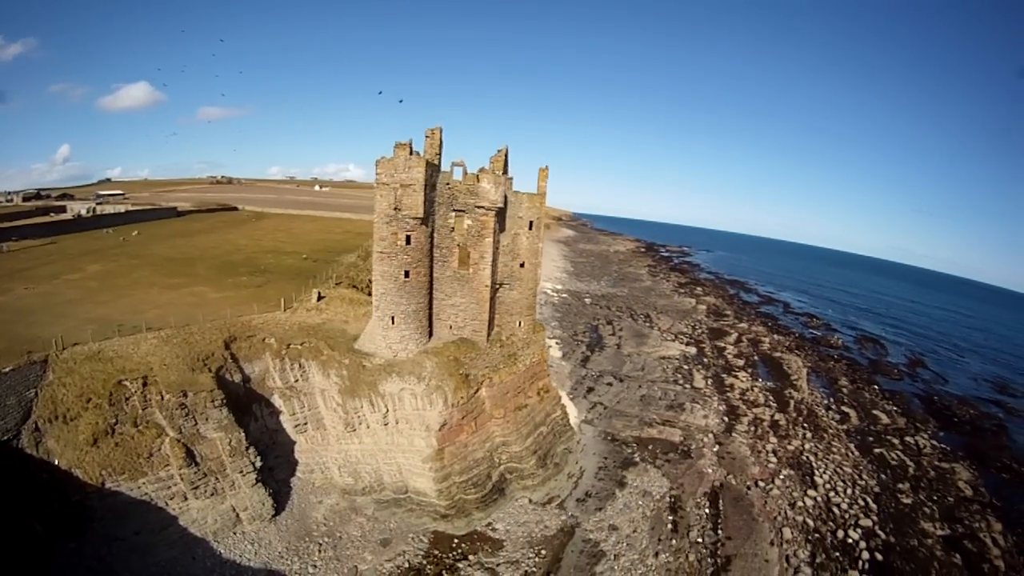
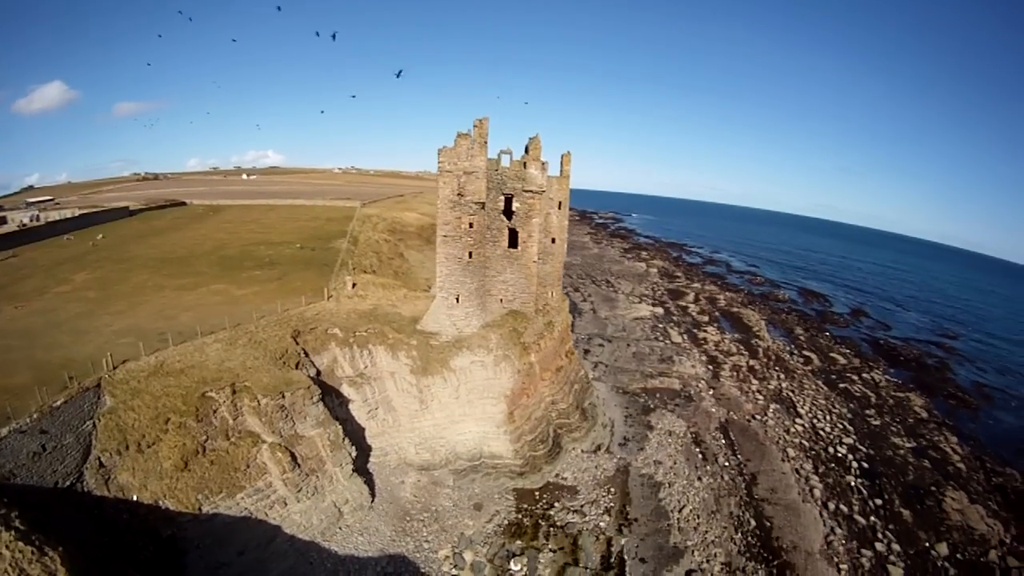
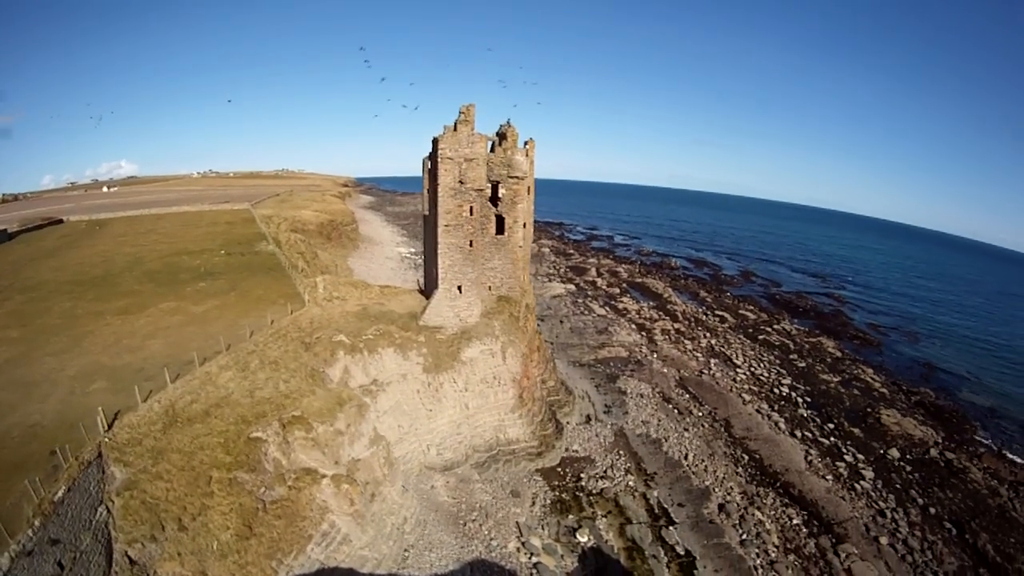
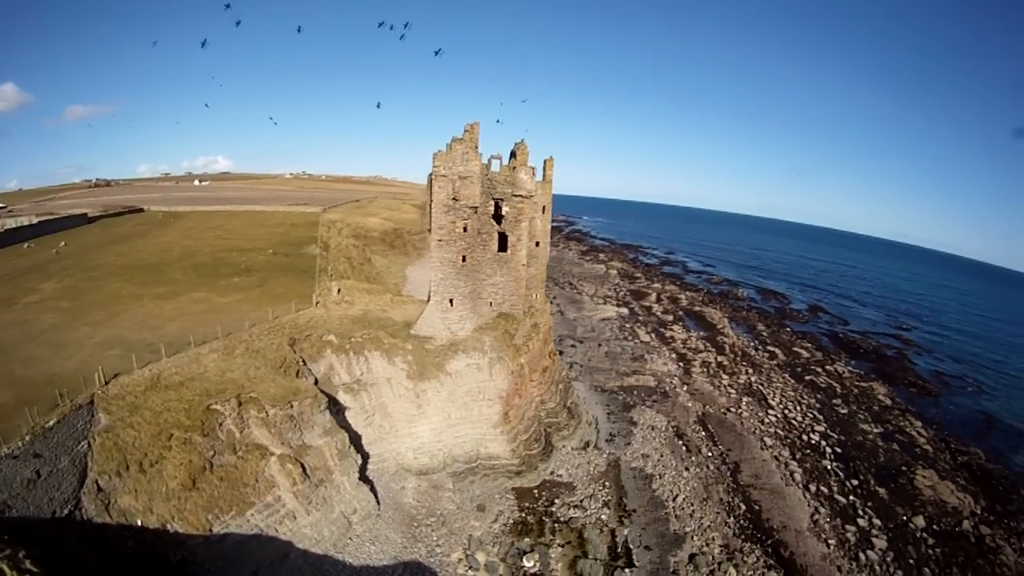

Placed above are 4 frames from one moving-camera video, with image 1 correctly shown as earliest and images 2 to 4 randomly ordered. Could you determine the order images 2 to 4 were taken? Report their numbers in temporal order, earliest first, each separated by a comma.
2, 4, 3
